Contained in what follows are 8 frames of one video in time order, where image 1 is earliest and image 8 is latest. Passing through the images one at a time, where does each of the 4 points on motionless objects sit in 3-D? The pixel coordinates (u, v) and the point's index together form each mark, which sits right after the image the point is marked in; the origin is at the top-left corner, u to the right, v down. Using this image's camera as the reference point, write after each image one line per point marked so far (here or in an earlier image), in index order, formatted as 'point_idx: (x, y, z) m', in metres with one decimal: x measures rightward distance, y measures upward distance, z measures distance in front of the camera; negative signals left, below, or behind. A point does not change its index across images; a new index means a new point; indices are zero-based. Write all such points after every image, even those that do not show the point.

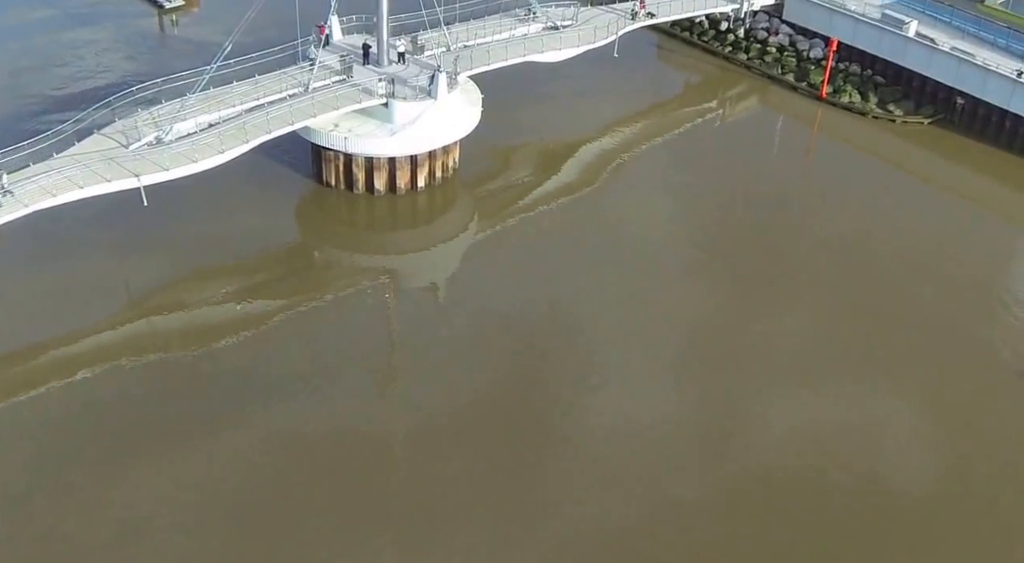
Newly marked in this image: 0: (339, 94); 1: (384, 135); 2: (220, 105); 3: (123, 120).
0: (-3.2, +3.3, +19.5) m
1: (-2.4, +2.6, +20.0) m
2: (-5.2, +3.0, +18.9) m
3: (-6.9, +2.7, +18.7) m
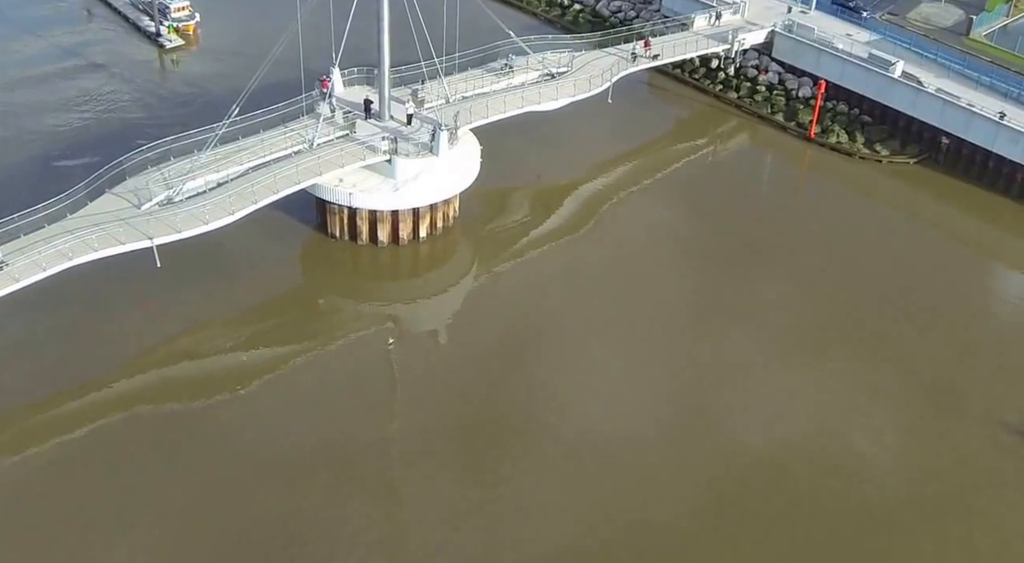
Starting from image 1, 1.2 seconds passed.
0: (-3.2, +2.3, +20.1) m
1: (-2.4, +1.6, +20.6) m
2: (-5.2, +2.1, +19.4) m
3: (-6.9, +1.8, +19.2) m
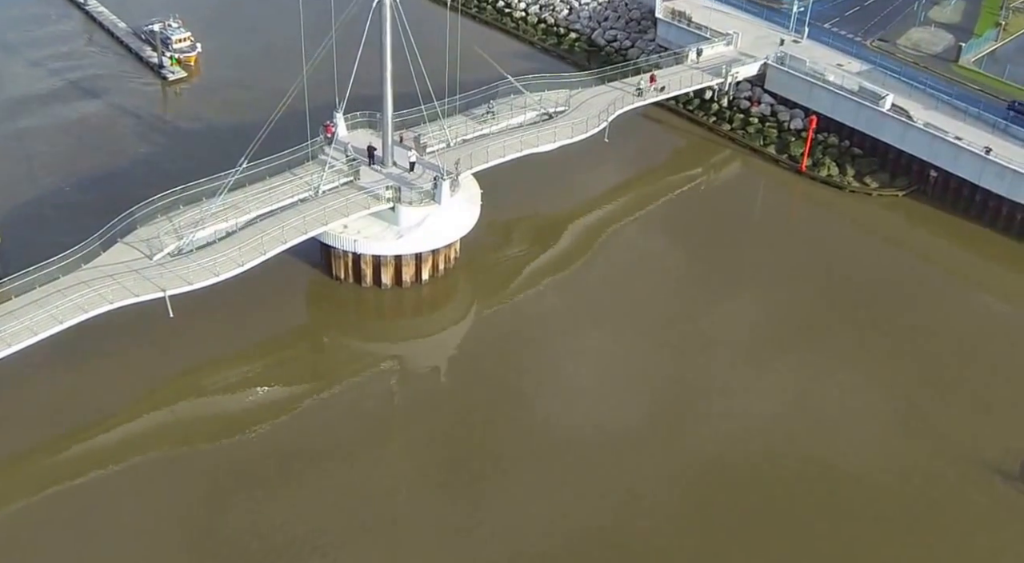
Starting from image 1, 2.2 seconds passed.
0: (-3.2, +1.5, +20.6) m
1: (-2.4, +0.8, +21.1) m
2: (-5.2, +1.3, +20.0) m
3: (-6.9, +1.0, +19.8) m
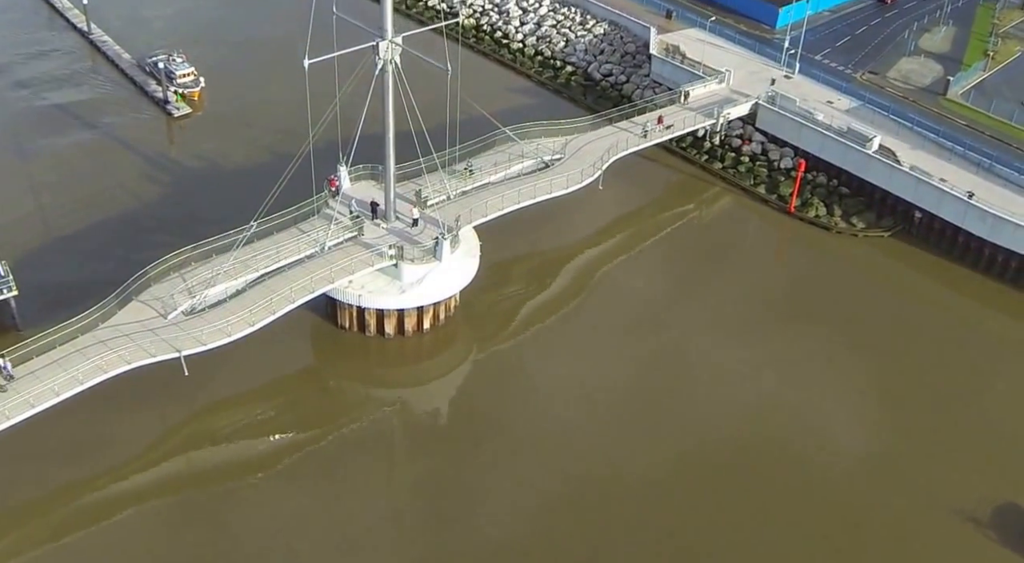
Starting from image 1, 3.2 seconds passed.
0: (-3.2, +0.5, +21.4) m
1: (-2.5, -0.2, +21.9) m
2: (-5.3, +0.2, +20.8) m
3: (-6.9, -0.1, +20.6) m
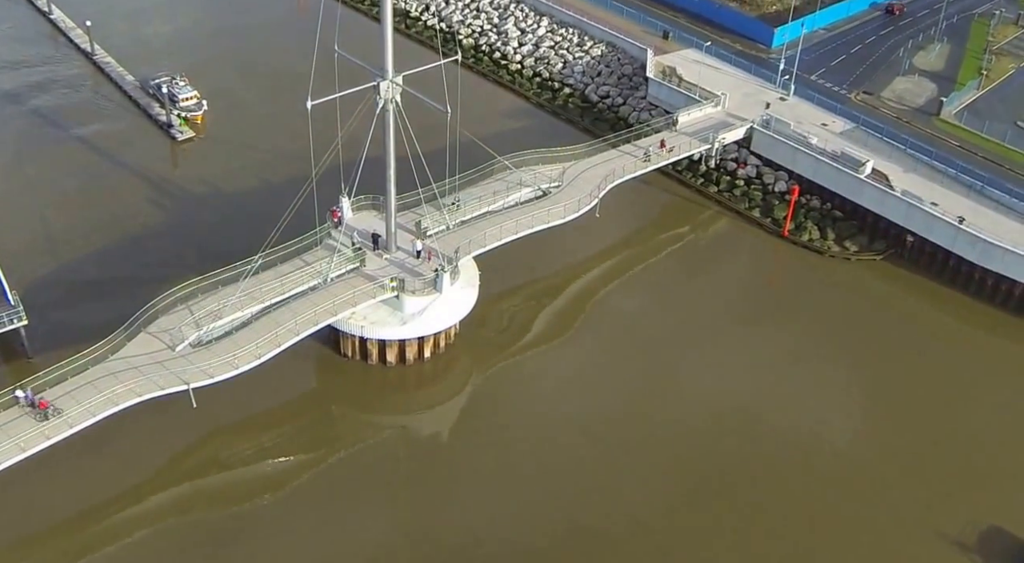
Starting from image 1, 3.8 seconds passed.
0: (-3.3, -0.2, +21.9) m
1: (-2.5, -0.9, +22.4) m
2: (-5.3, -0.4, +21.3) m
3: (-6.9, -0.7, +21.1) m
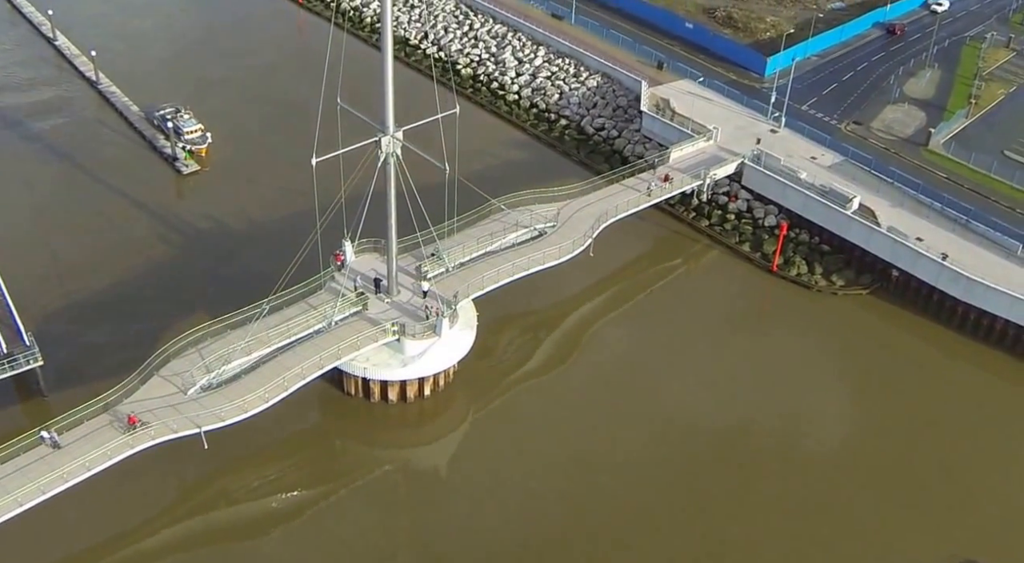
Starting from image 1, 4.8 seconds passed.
0: (-3.3, -1.1, +22.8) m
1: (-2.6, -1.8, +23.3) m
2: (-5.4, -1.3, +22.1) m
3: (-7.0, -1.6, +21.9) m
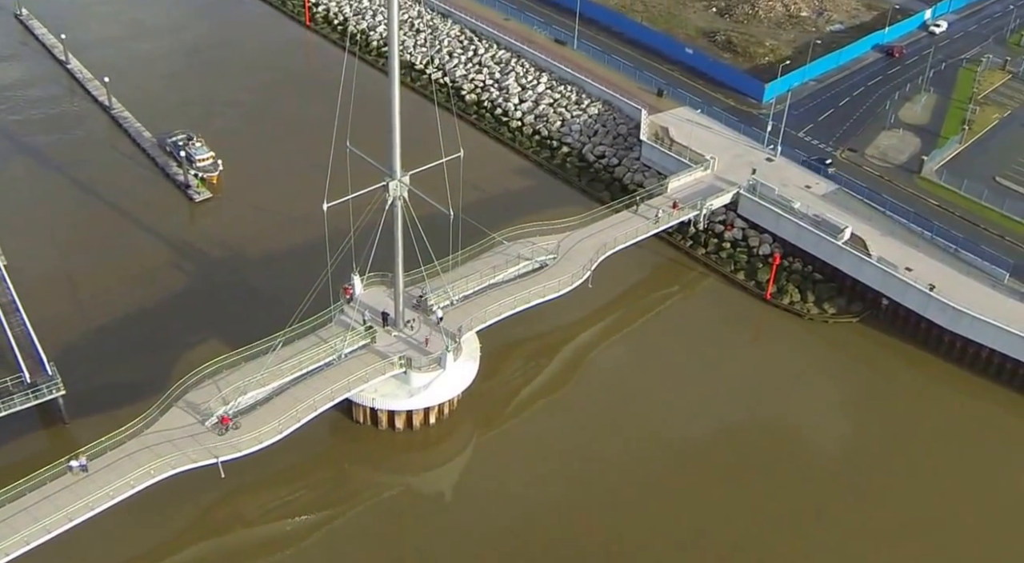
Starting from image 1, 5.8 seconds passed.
0: (-3.3, -1.8, +23.9) m
1: (-2.5, -2.6, +24.3) m
2: (-5.3, -2.1, +23.2) m
3: (-7.0, -2.4, +23.0) m
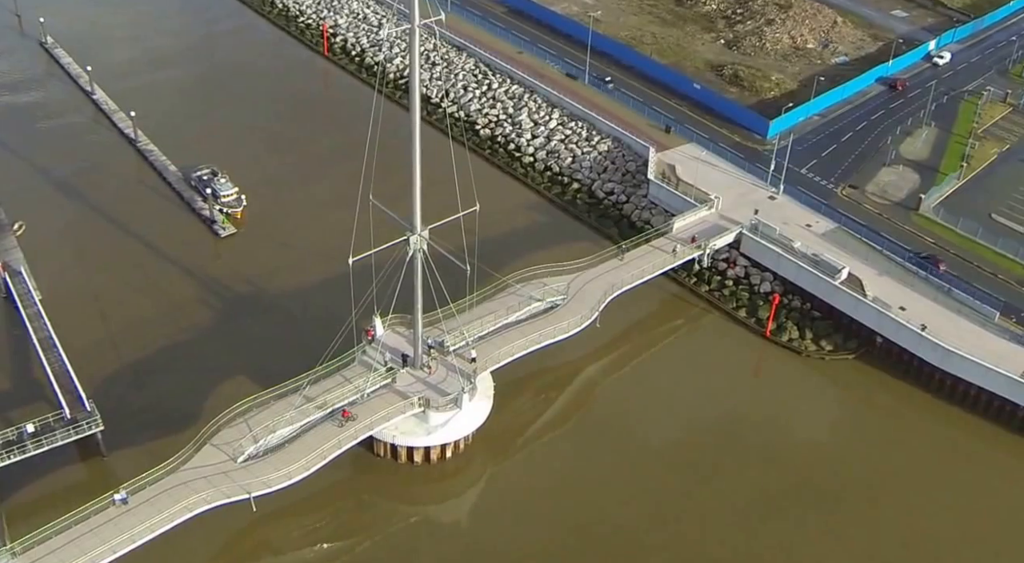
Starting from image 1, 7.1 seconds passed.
0: (-3.0, -2.9, +25.5) m
1: (-2.2, -3.6, +25.9) m
2: (-5.1, -3.1, +24.8) m
3: (-6.7, -3.4, +24.7) m
